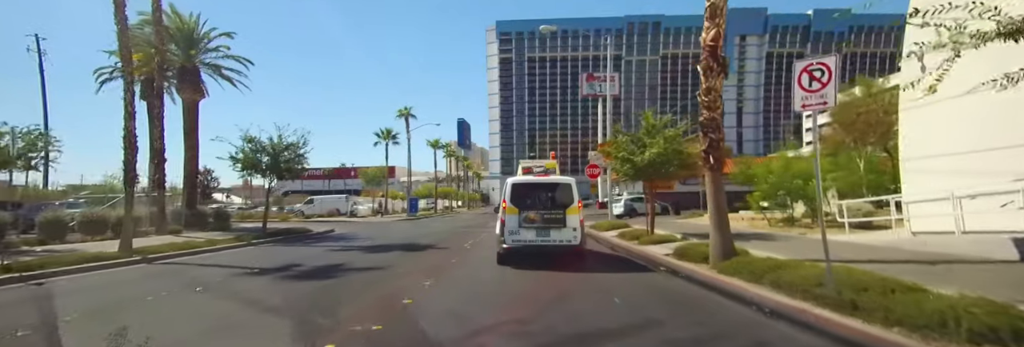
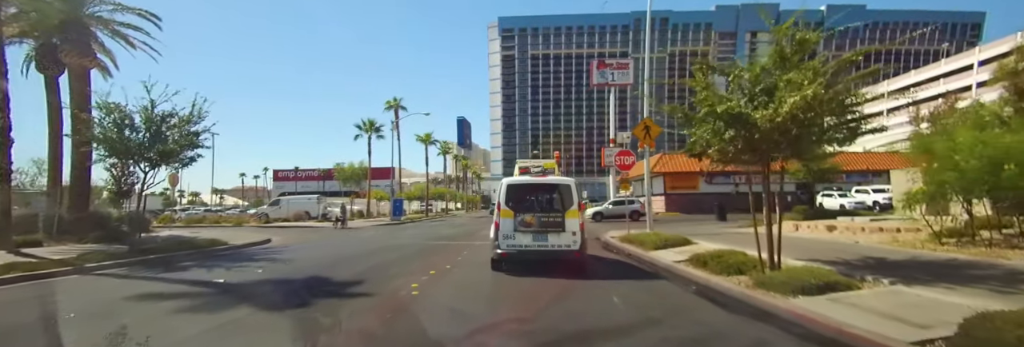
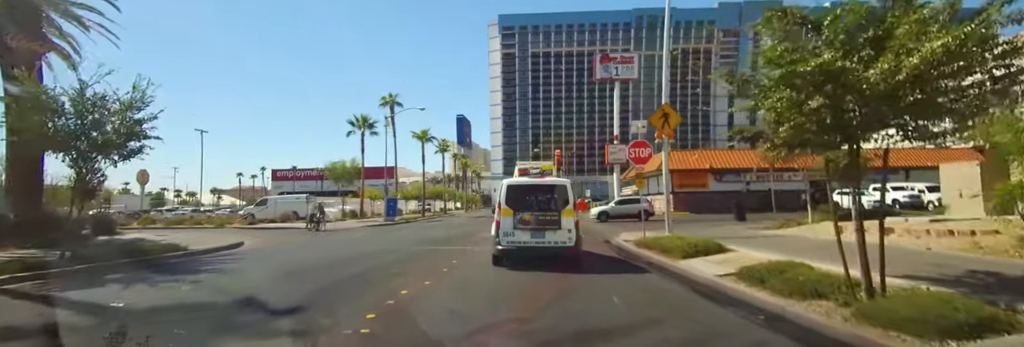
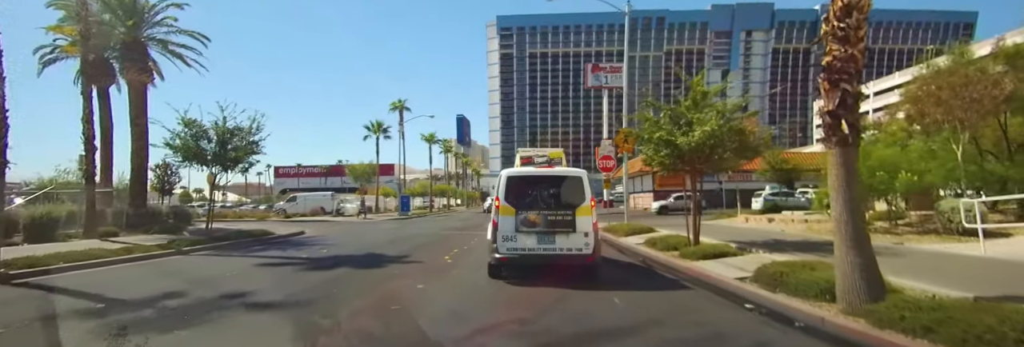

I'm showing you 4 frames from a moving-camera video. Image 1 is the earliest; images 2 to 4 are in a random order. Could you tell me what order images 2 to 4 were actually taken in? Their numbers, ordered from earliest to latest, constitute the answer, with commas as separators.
4, 2, 3
